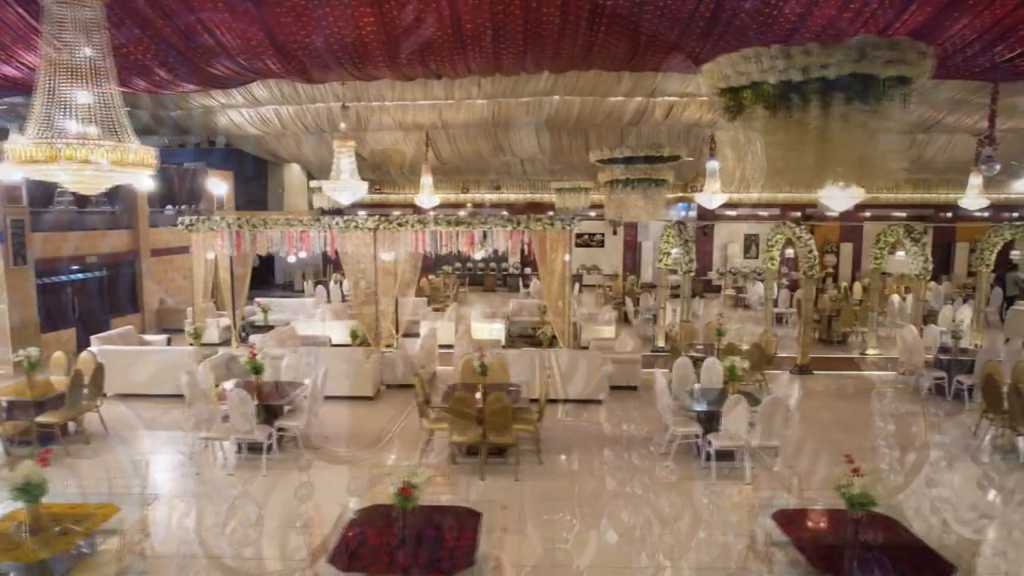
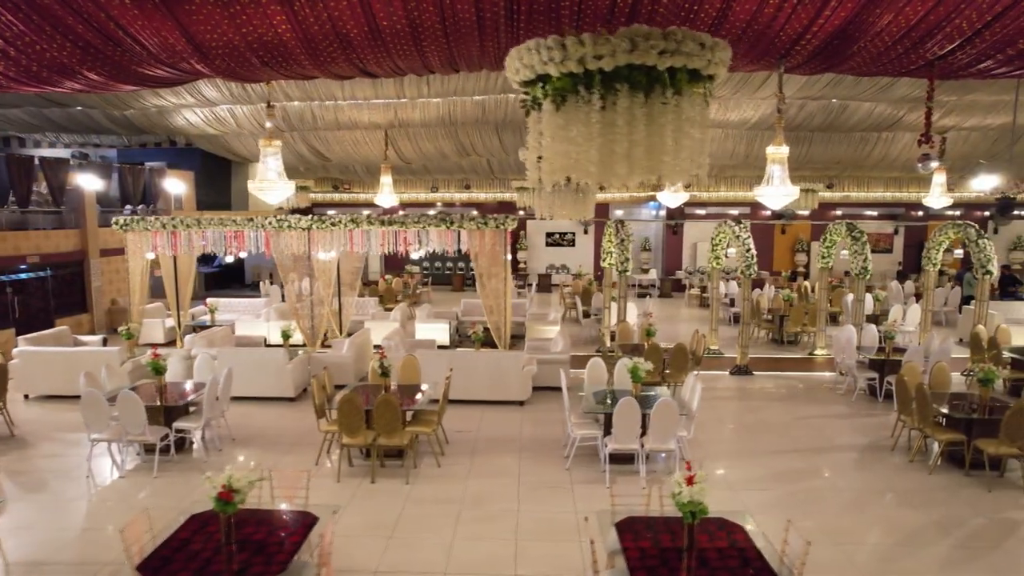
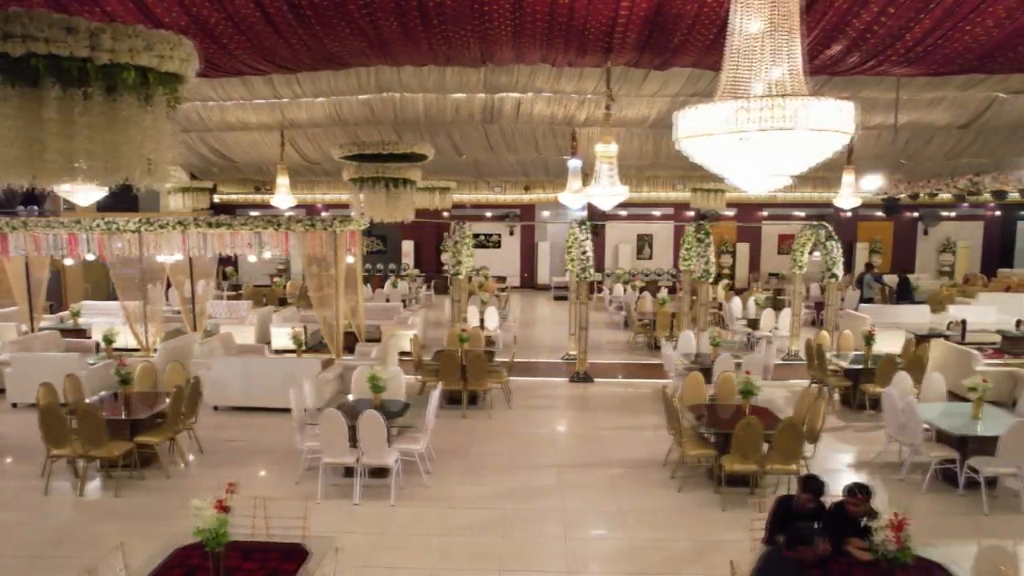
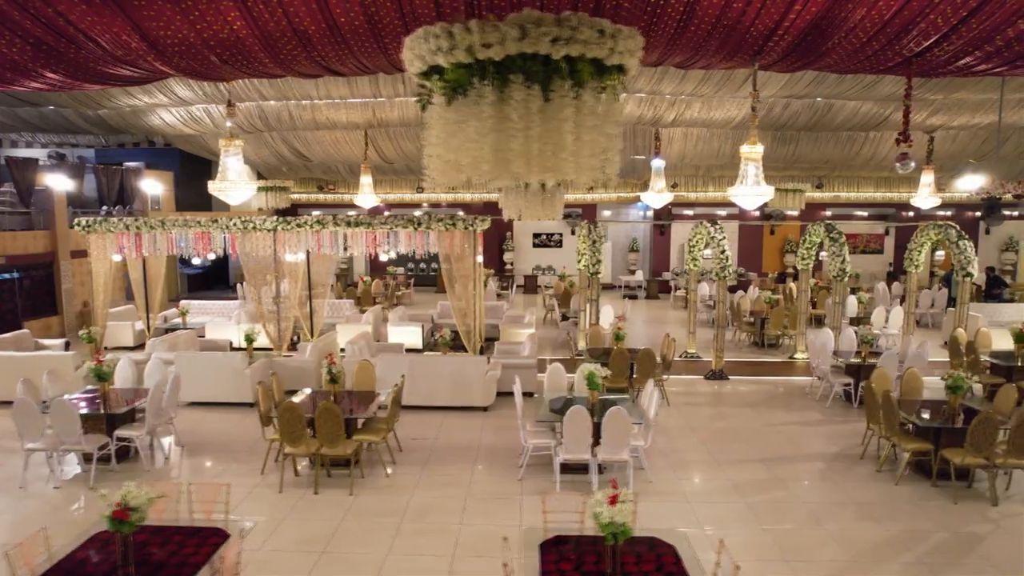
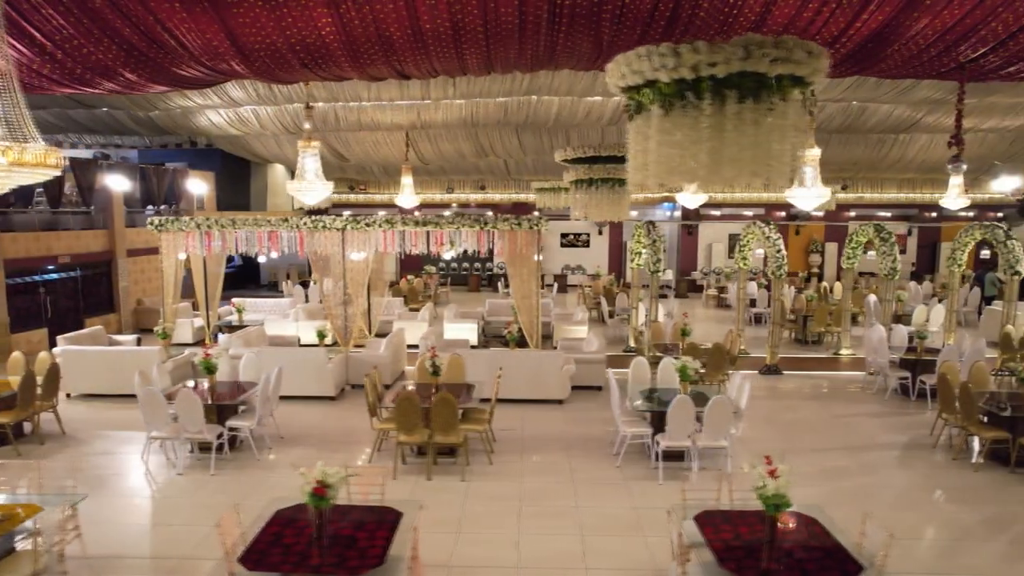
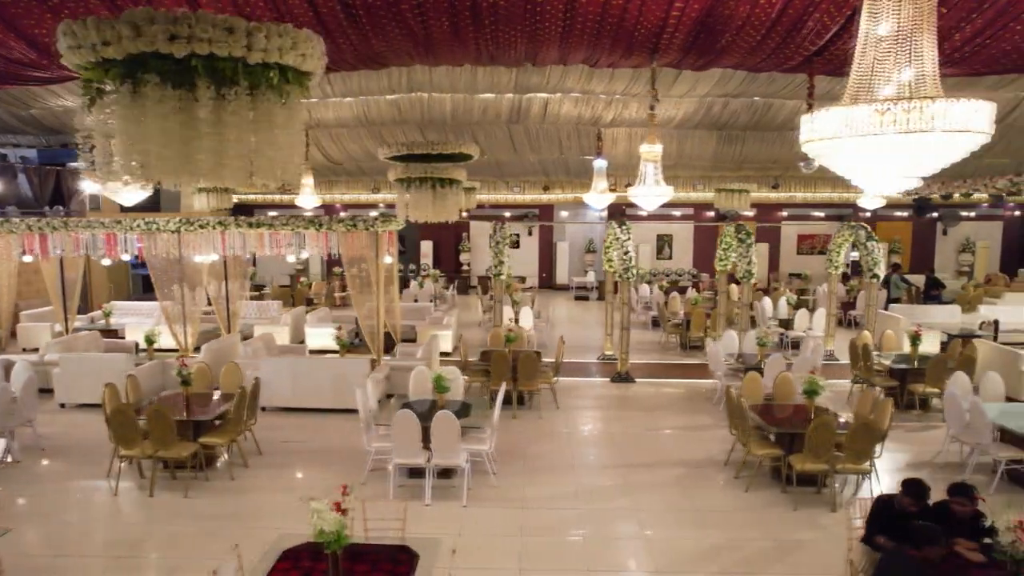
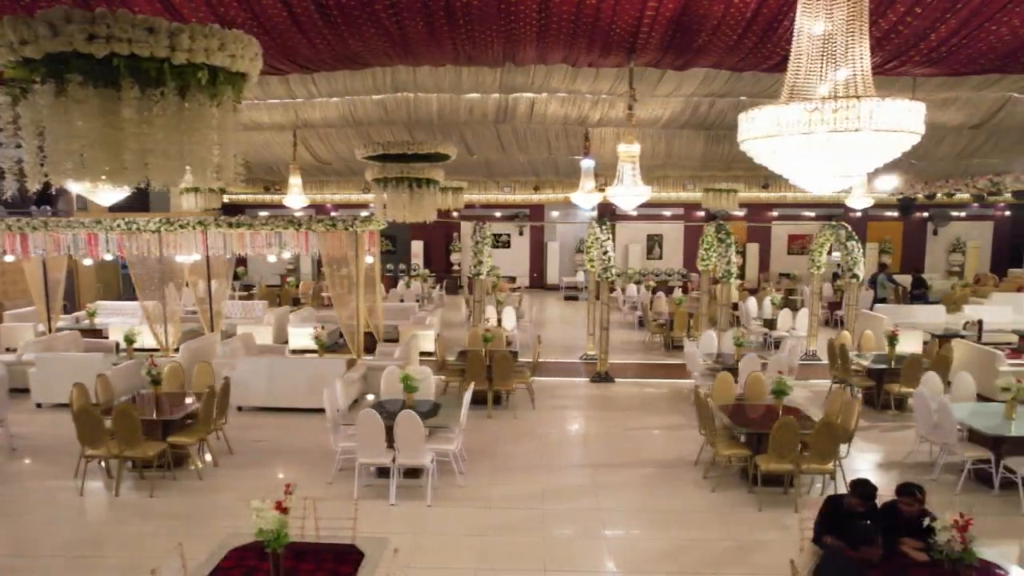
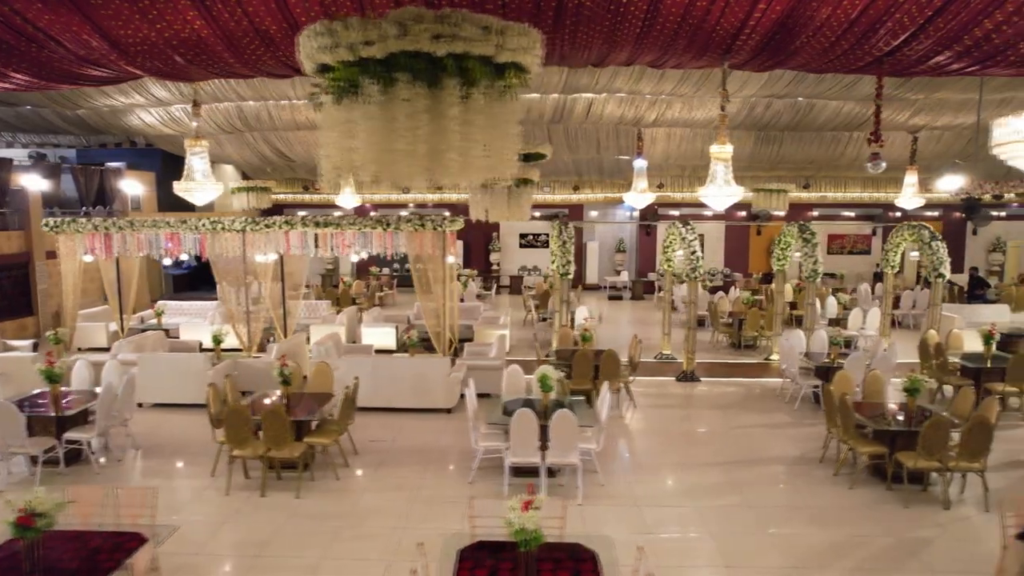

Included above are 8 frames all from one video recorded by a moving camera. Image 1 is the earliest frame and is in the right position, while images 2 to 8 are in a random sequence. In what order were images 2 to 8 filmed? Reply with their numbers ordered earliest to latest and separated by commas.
5, 2, 4, 8, 6, 7, 3
